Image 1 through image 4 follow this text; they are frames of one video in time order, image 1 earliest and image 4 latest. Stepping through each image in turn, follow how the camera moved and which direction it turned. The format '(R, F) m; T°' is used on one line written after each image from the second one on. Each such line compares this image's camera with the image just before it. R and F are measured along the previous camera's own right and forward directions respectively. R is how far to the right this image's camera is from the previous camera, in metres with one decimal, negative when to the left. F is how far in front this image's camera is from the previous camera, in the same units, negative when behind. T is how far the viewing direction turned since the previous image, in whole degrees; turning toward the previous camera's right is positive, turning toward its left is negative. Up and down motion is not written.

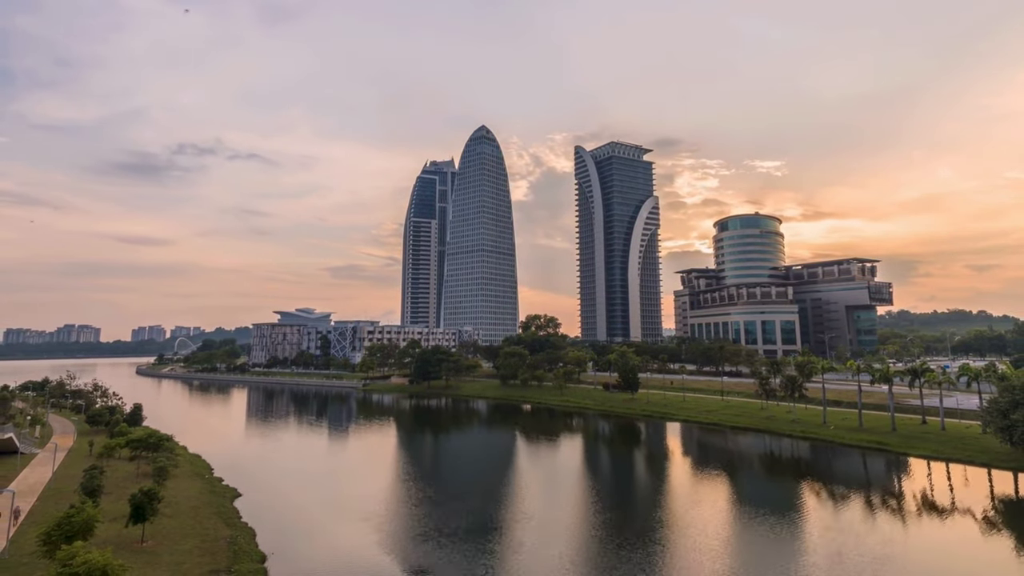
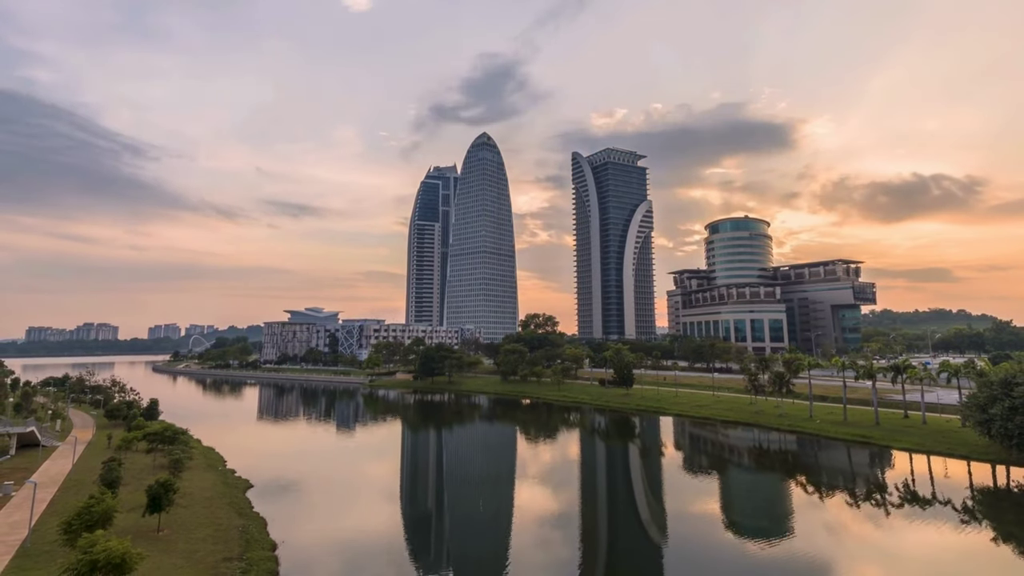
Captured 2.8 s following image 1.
(0.0, -2.1) m; 0°
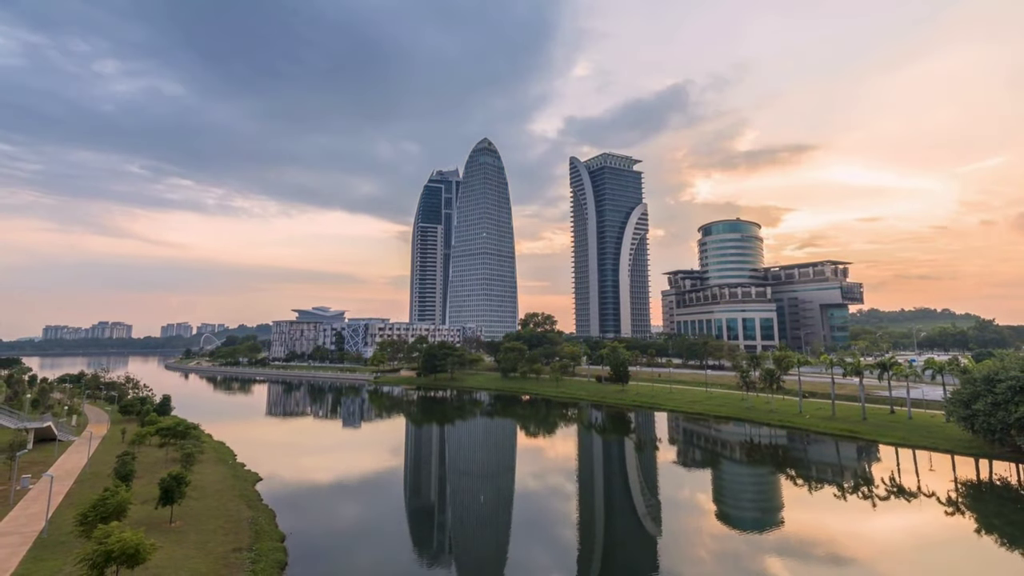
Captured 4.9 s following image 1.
(0.0, -1.8) m; 0°
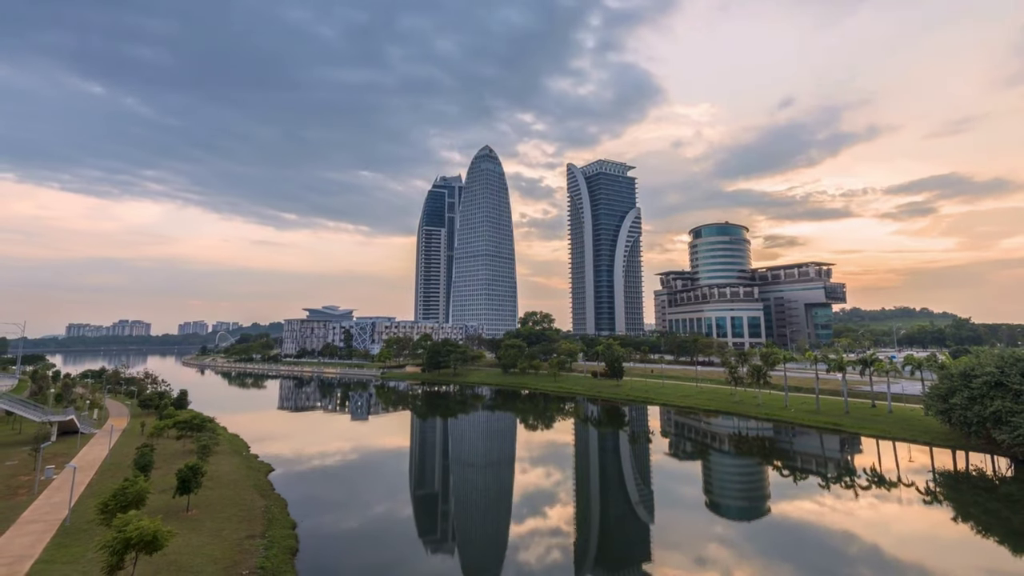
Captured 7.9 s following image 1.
(+0.1, -2.6) m; 0°
